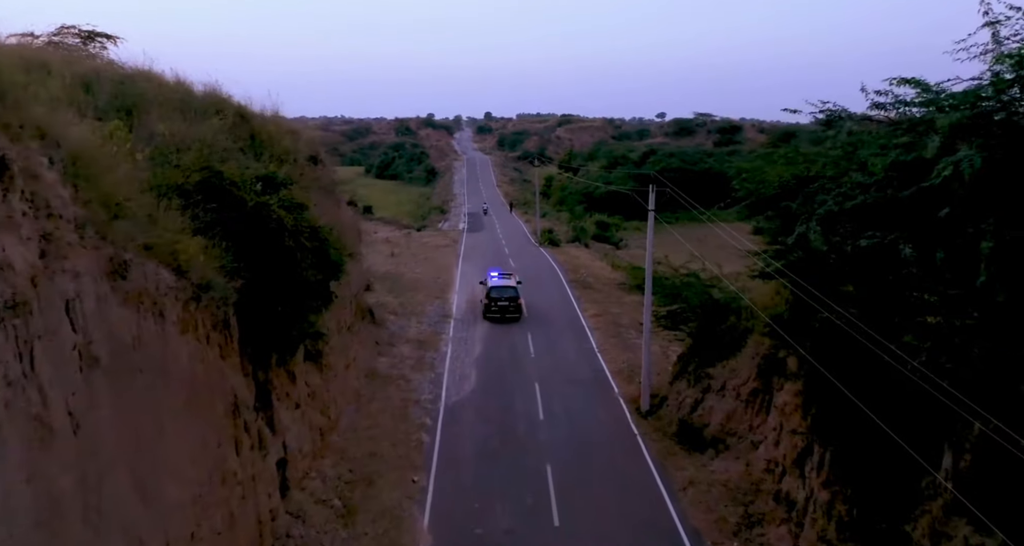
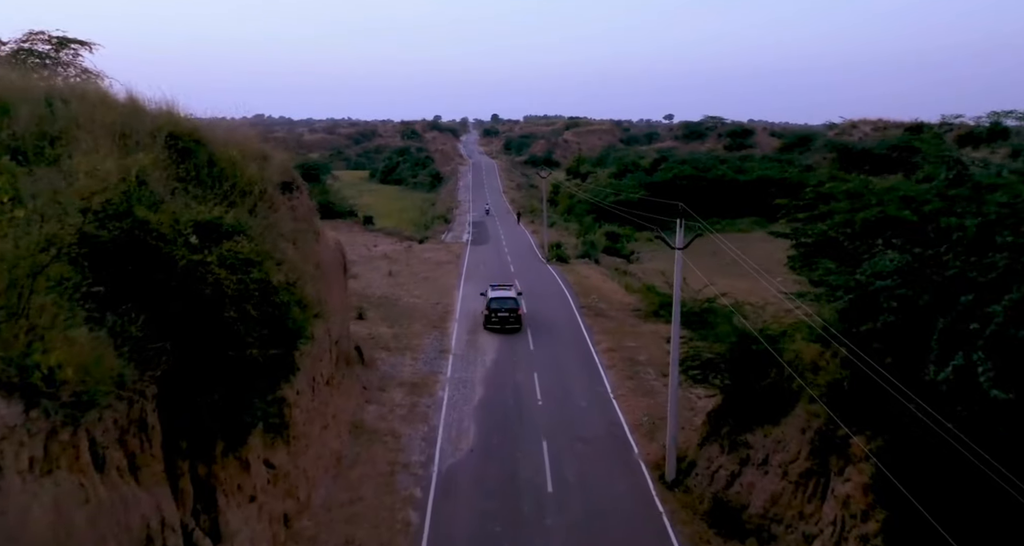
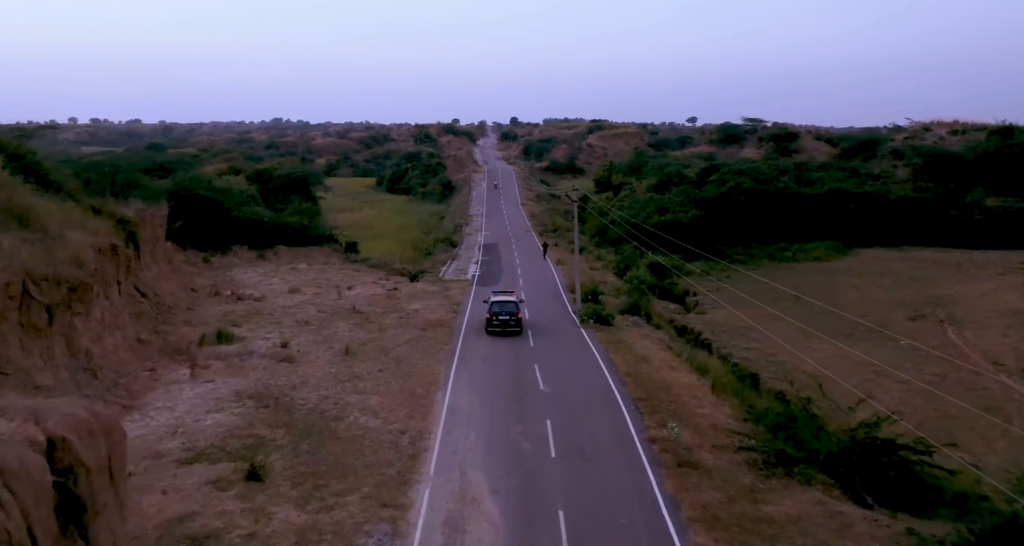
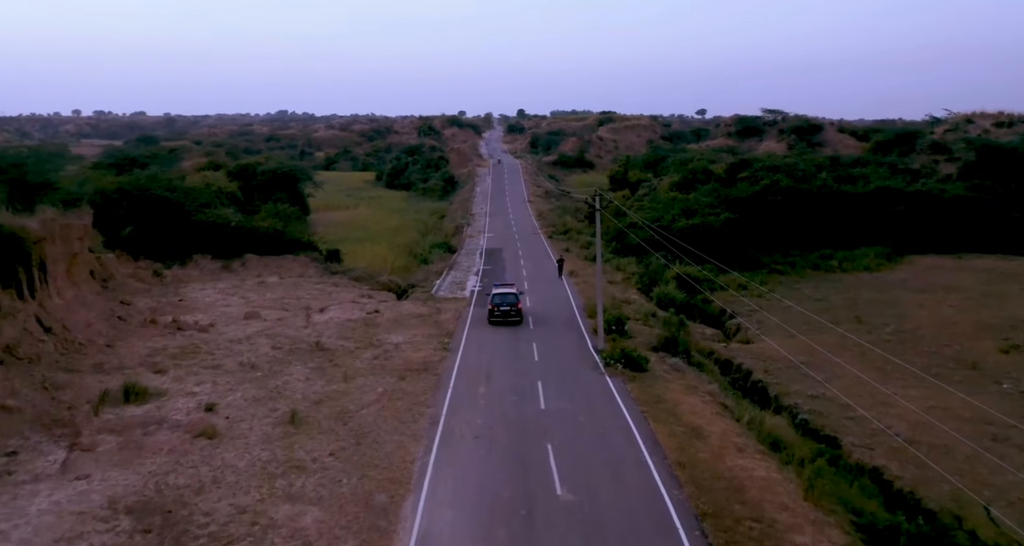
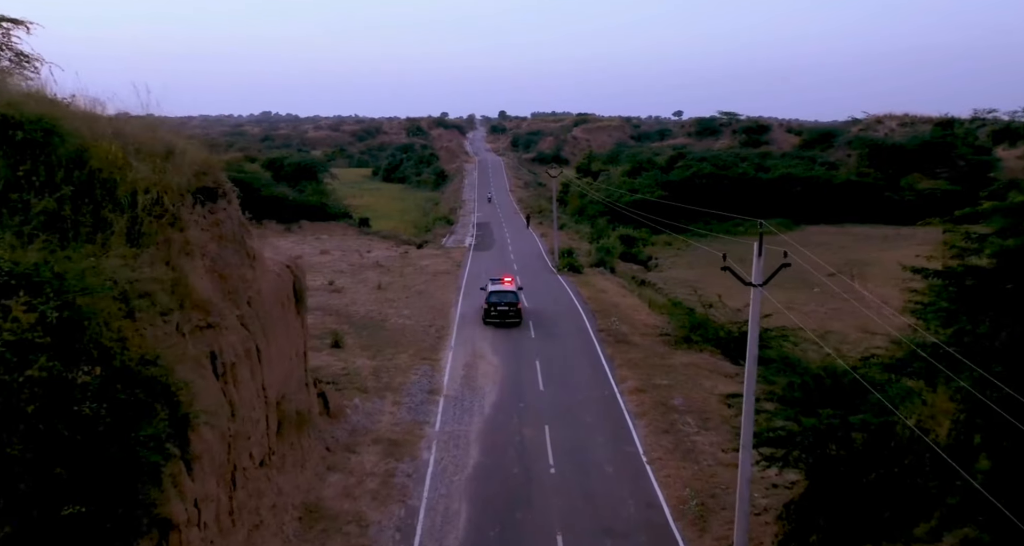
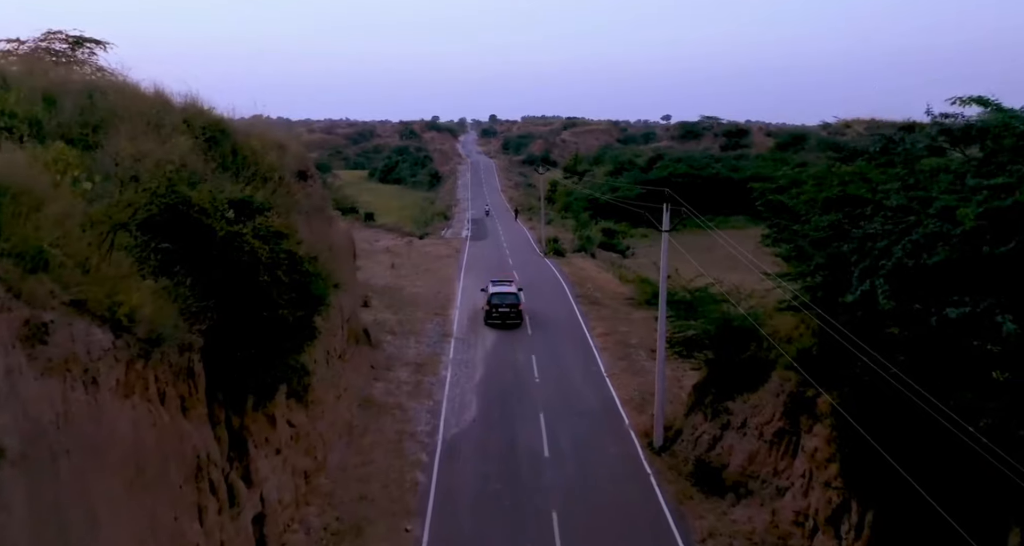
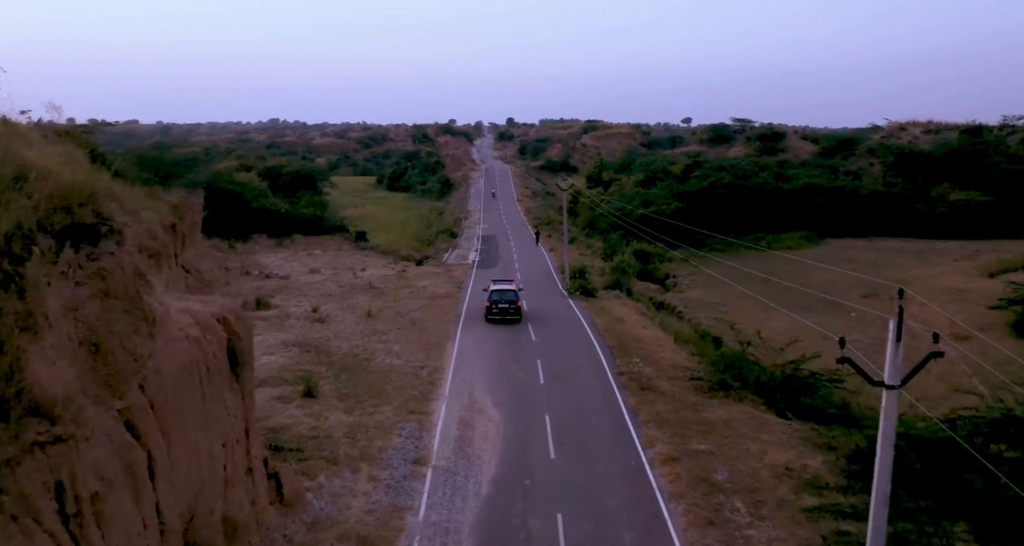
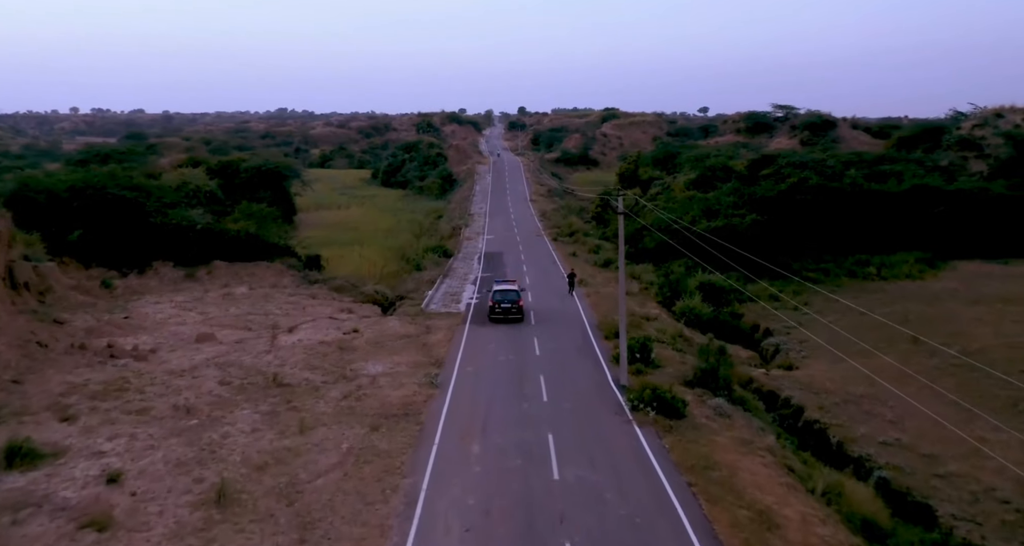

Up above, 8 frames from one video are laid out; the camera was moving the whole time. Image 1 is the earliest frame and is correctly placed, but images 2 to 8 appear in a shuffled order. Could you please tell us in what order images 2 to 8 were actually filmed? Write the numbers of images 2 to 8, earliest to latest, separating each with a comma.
6, 2, 5, 7, 3, 4, 8
